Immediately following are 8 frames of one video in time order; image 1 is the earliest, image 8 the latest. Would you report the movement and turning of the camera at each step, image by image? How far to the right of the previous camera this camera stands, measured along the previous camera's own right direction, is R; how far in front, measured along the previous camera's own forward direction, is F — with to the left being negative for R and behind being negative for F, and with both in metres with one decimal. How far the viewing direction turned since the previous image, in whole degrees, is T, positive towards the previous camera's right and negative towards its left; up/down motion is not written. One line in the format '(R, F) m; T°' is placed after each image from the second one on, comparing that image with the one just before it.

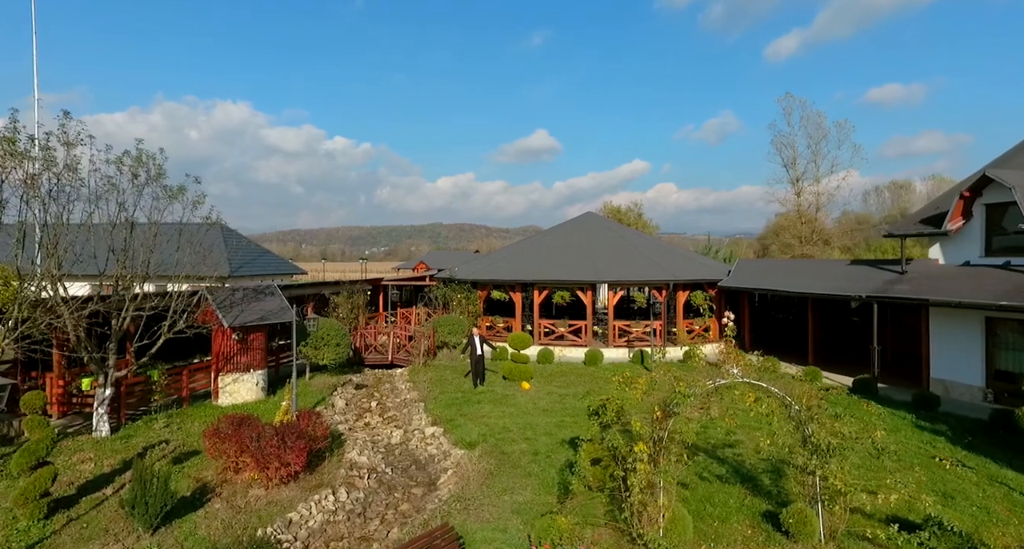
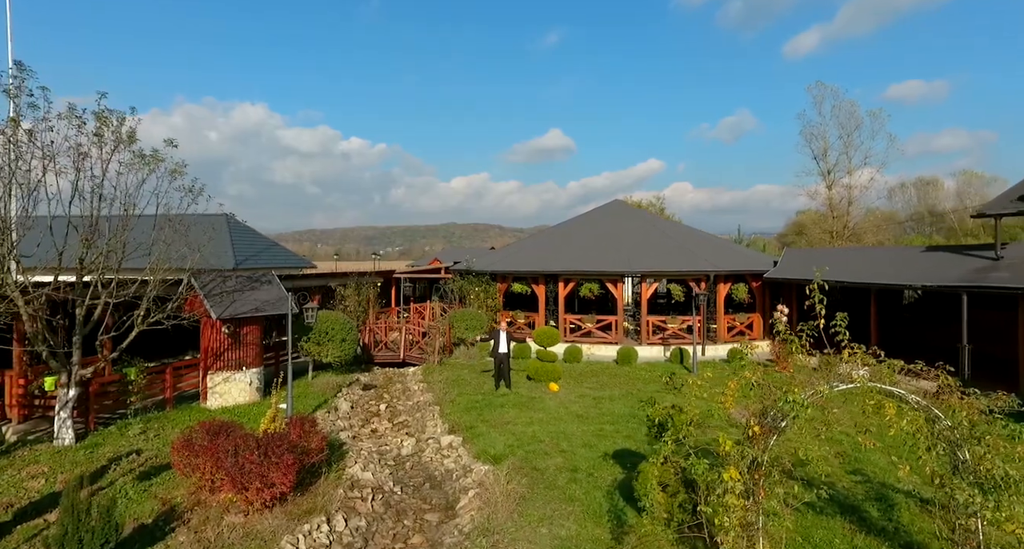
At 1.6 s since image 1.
(-0.3, +1.9) m; -1°
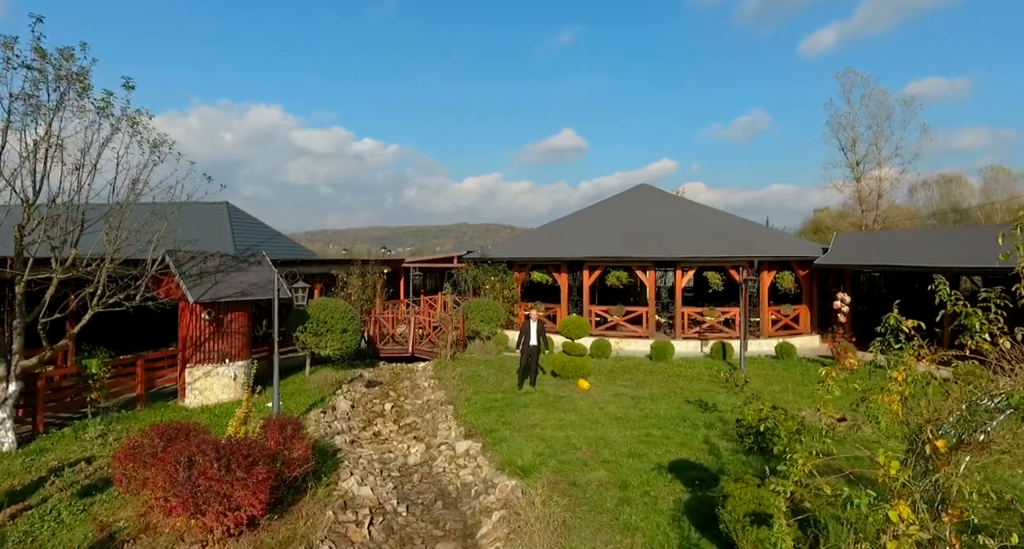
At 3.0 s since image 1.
(-0.3, +1.9) m; -1°
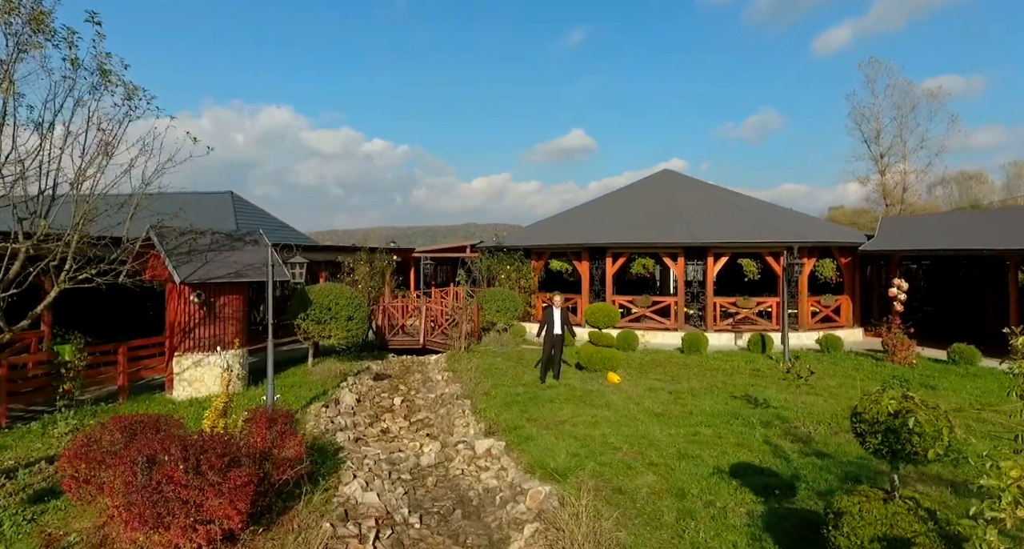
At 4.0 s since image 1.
(-0.3, +1.2) m; -1°
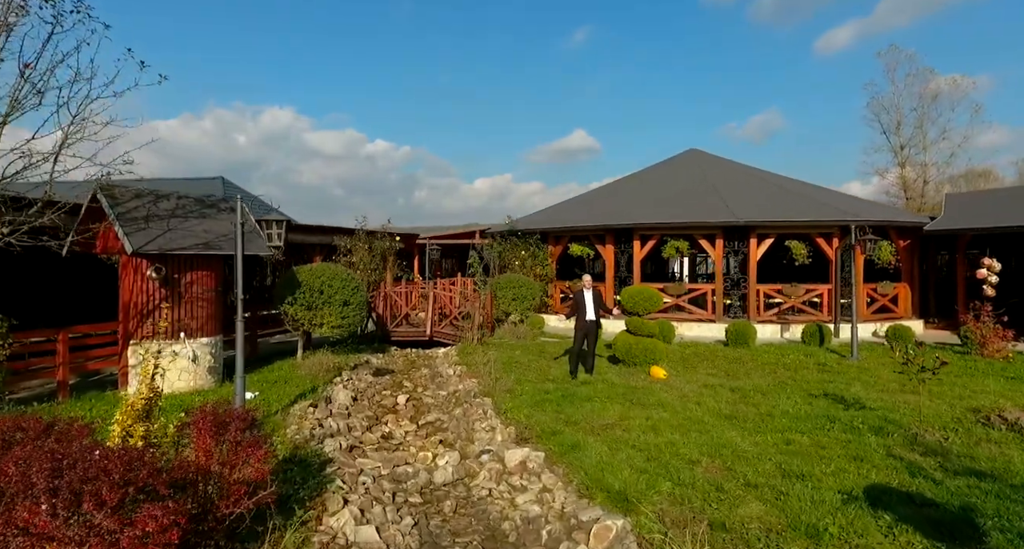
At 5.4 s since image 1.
(-0.4, +1.9) m; 0°
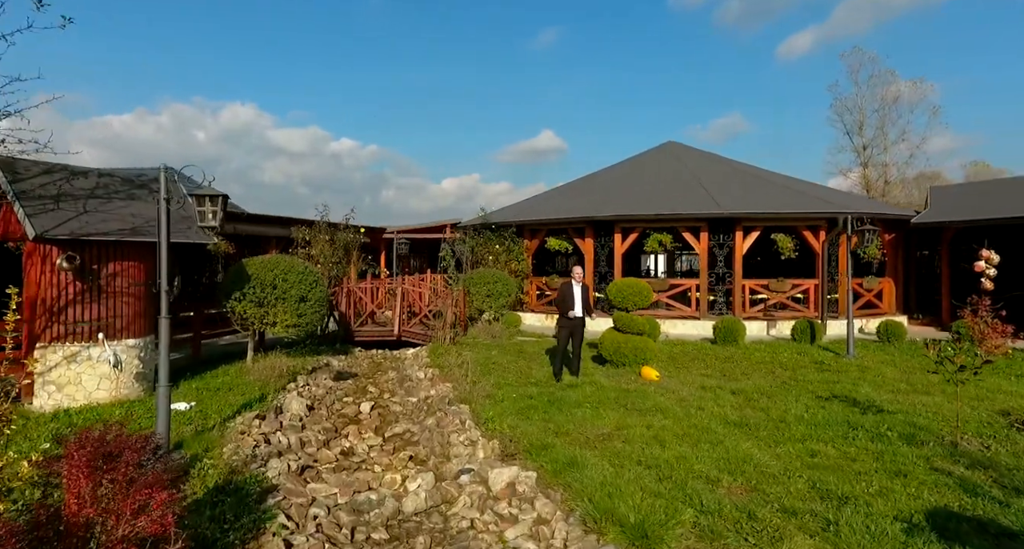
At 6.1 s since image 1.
(-0.1, +1.0) m; +3°
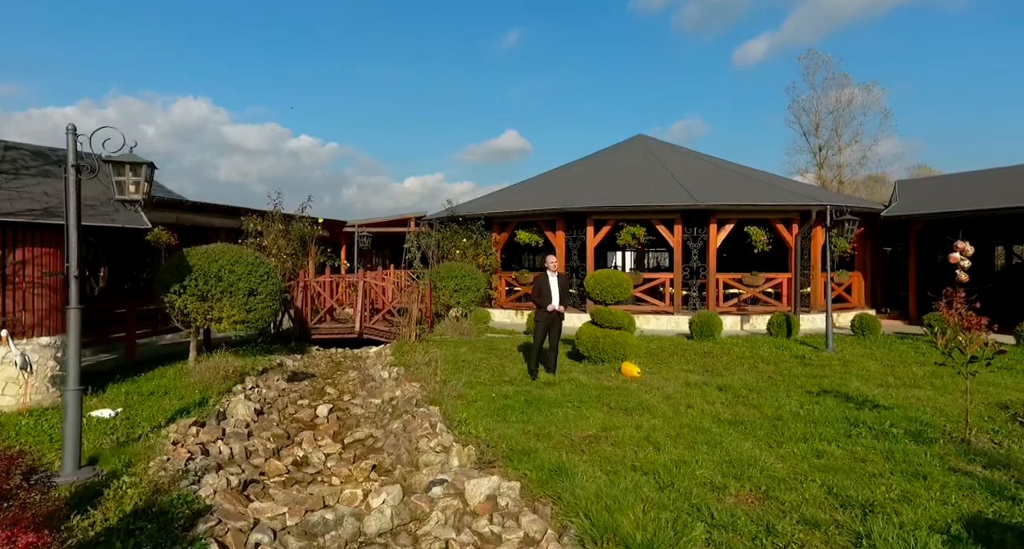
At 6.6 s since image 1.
(-0.1, +0.6) m; +4°
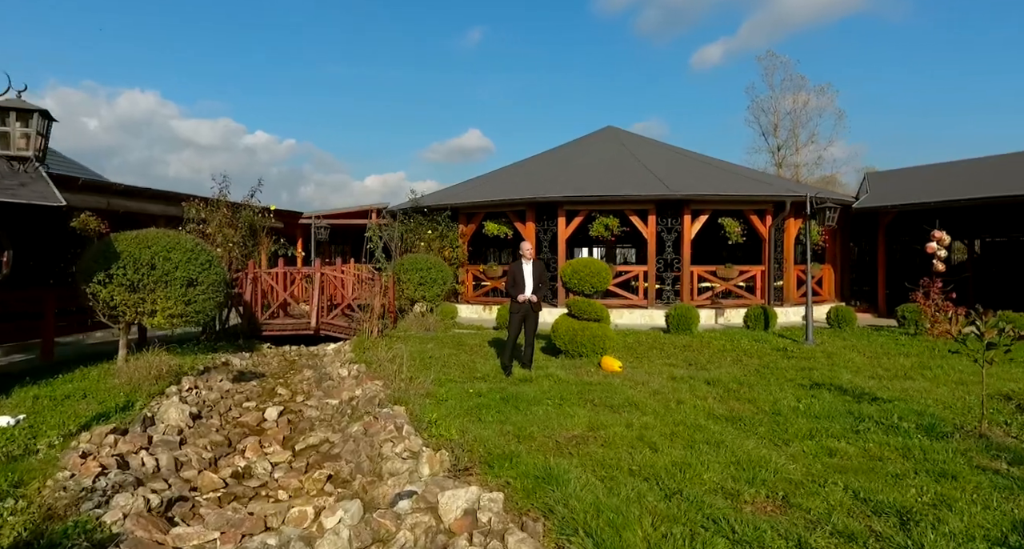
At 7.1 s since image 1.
(-0.1, +0.7) m; +4°
